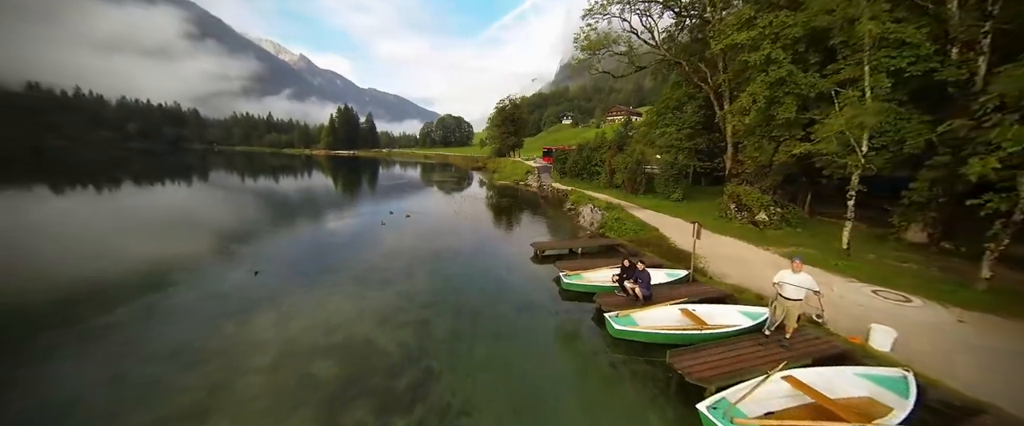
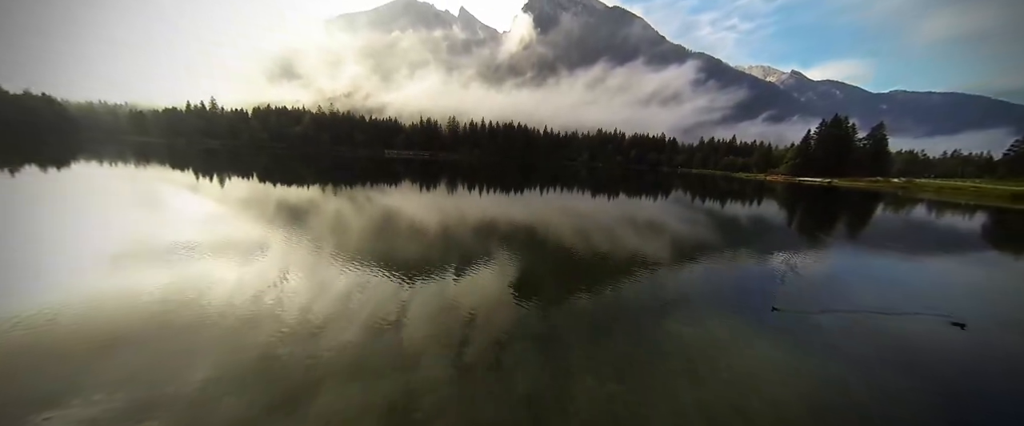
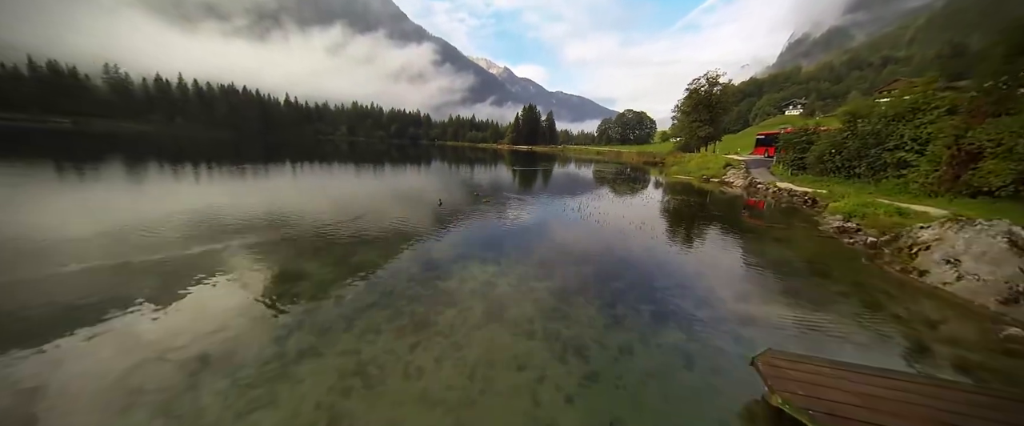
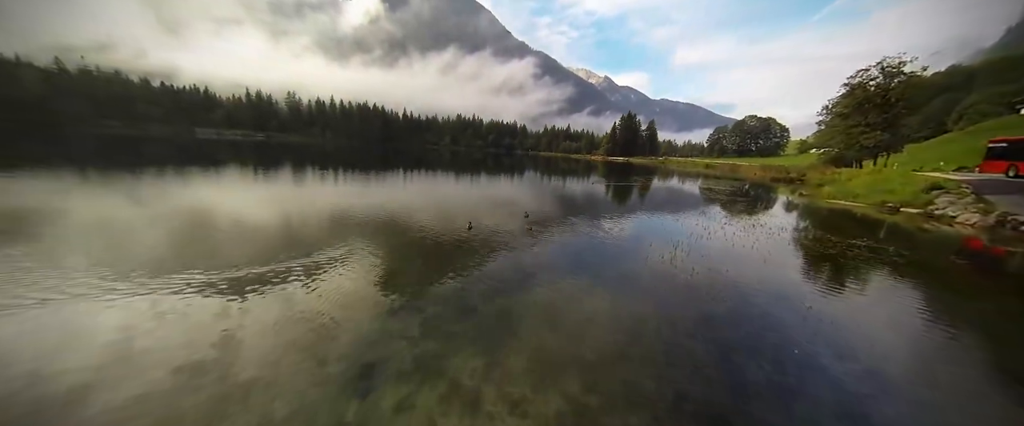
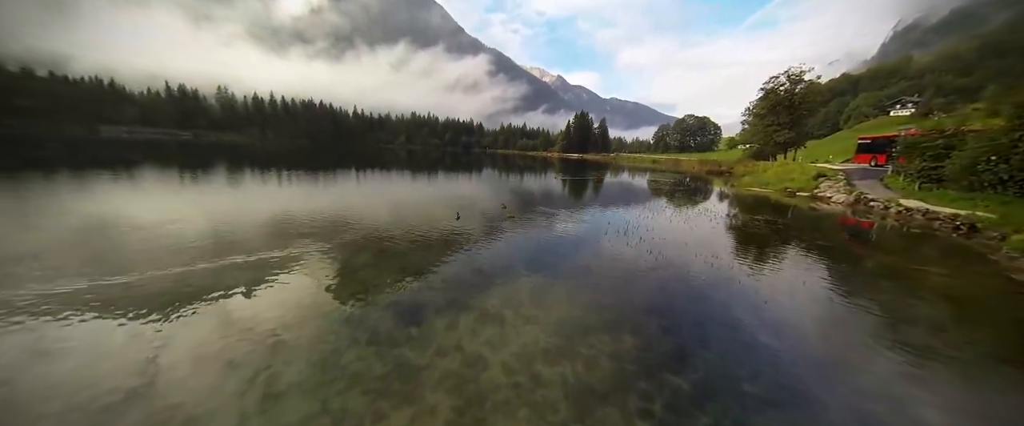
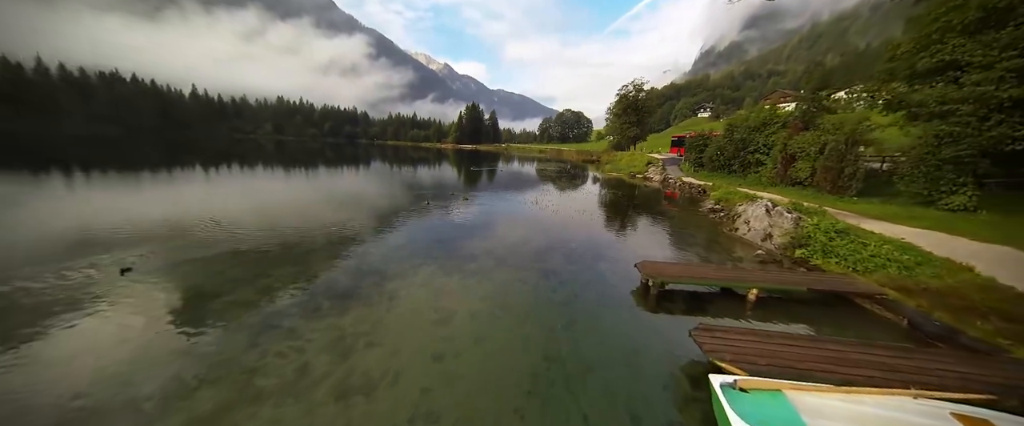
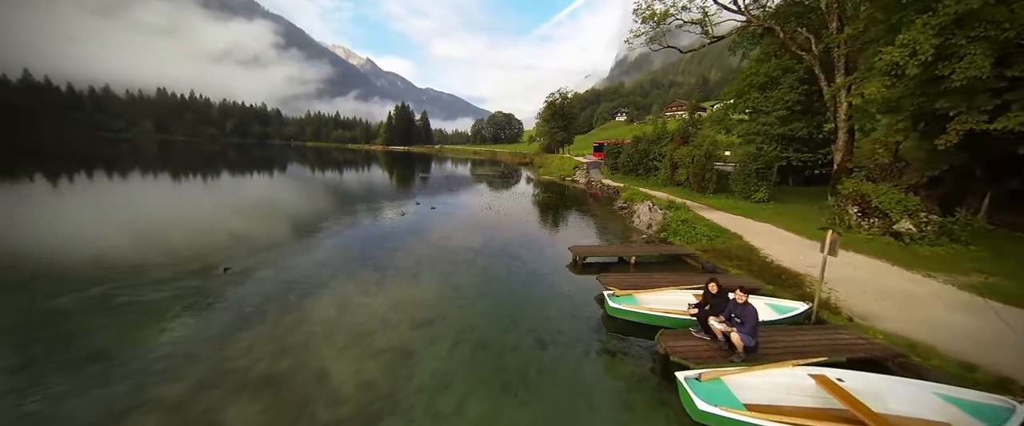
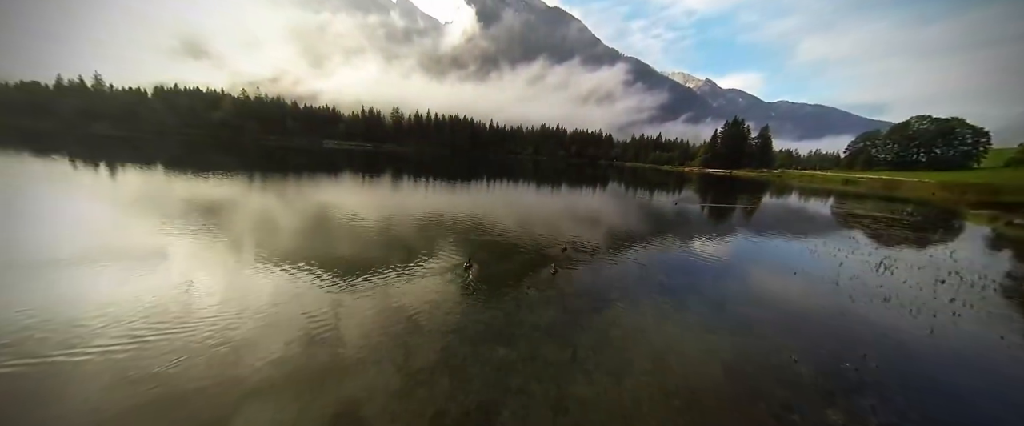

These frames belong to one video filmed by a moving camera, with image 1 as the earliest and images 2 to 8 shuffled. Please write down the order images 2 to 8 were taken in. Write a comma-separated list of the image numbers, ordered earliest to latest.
7, 6, 3, 5, 4, 8, 2
